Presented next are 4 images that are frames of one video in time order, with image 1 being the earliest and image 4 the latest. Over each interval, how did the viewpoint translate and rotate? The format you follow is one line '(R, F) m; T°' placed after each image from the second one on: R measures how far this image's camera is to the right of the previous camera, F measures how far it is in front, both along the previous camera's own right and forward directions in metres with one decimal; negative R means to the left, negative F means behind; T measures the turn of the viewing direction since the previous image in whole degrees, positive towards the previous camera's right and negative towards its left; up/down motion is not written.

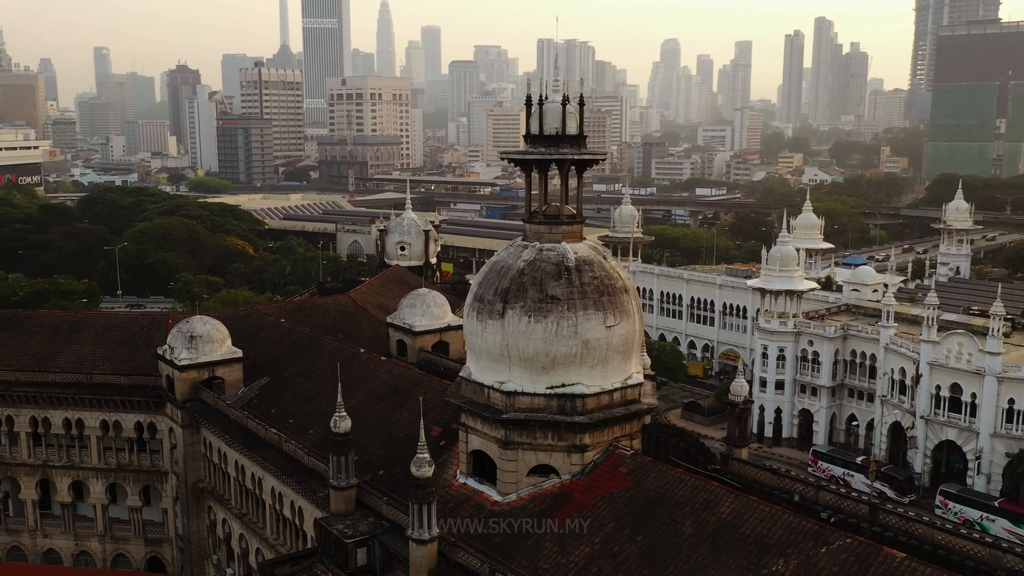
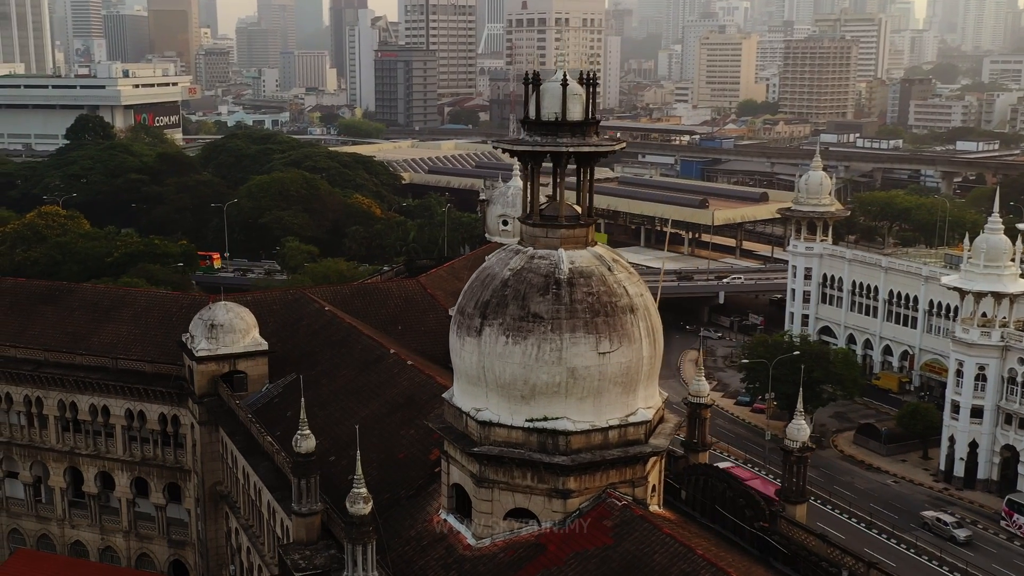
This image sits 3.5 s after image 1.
(-5.0, +4.2) m; -4°
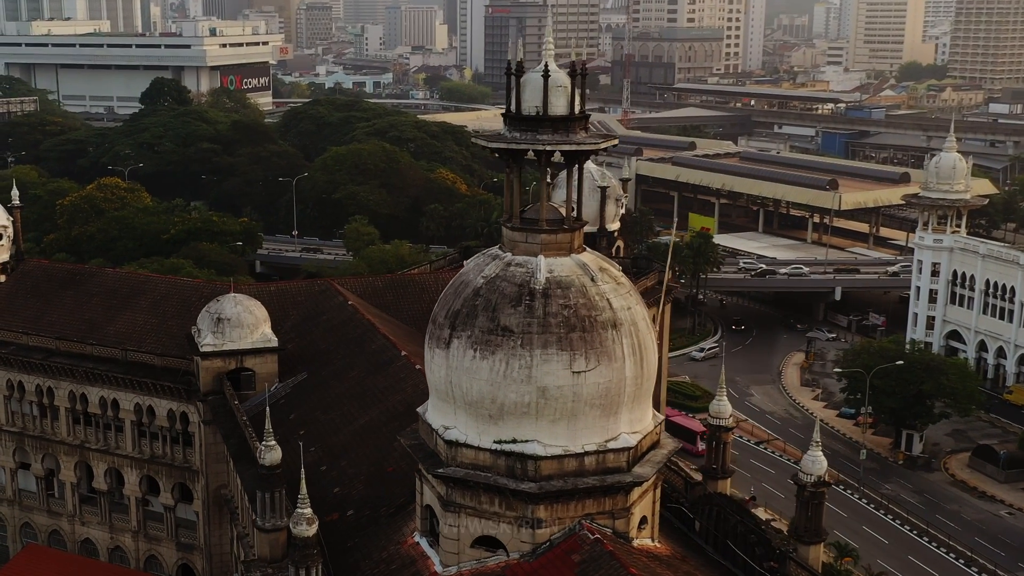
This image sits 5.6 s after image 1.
(-3.1, +2.1) m; -2°
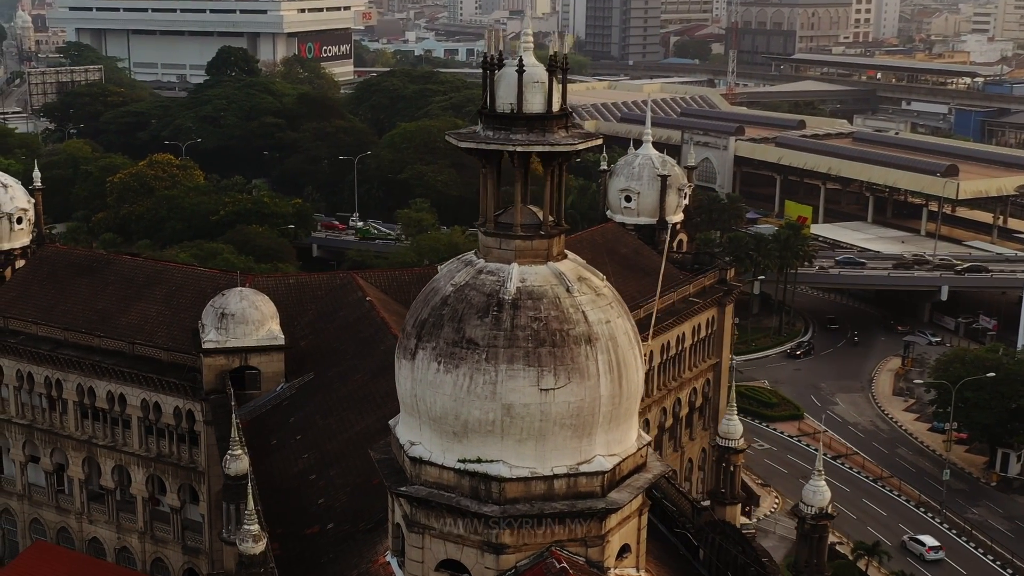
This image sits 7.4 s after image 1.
(-2.5, +1.5) m; -1°
